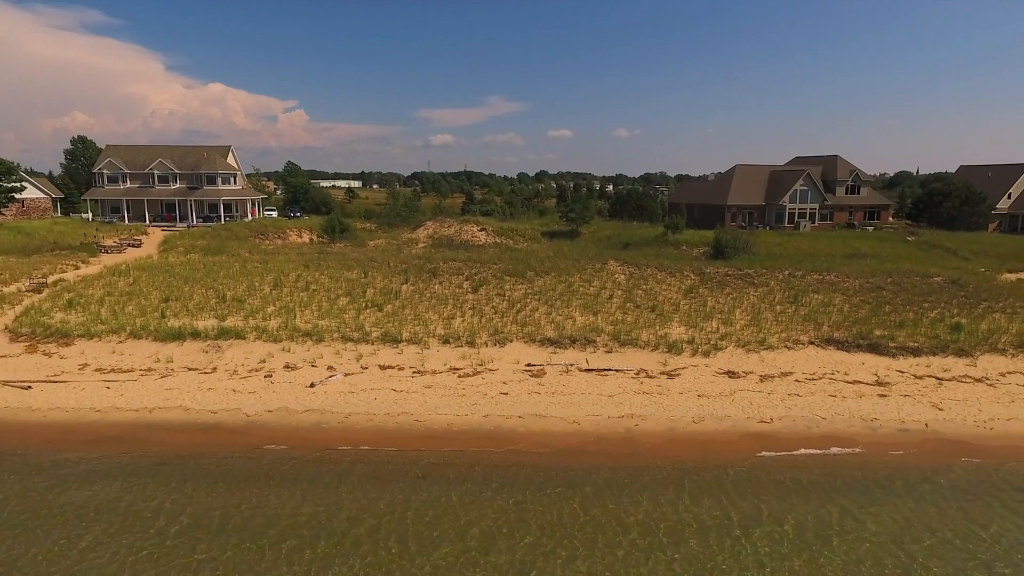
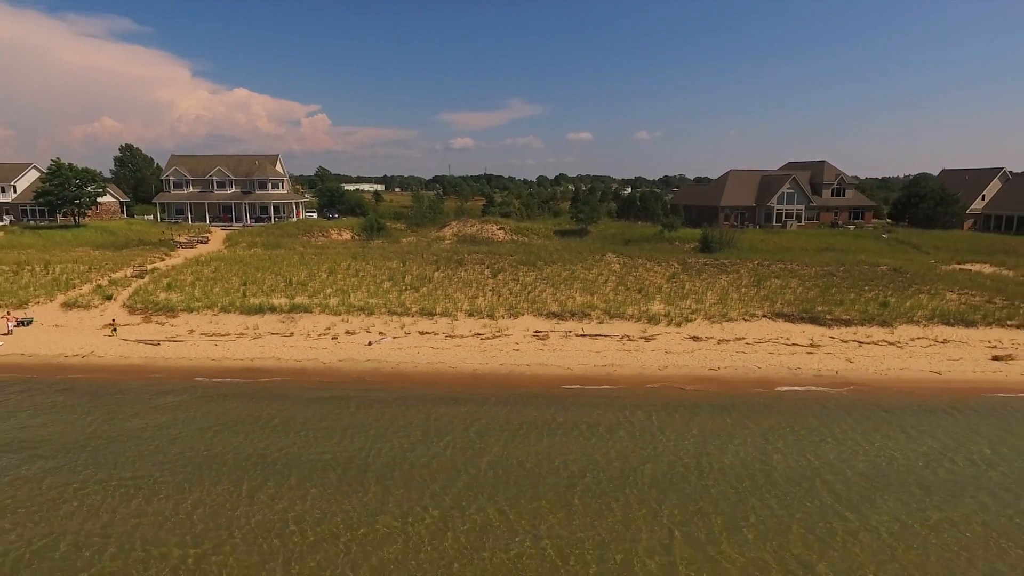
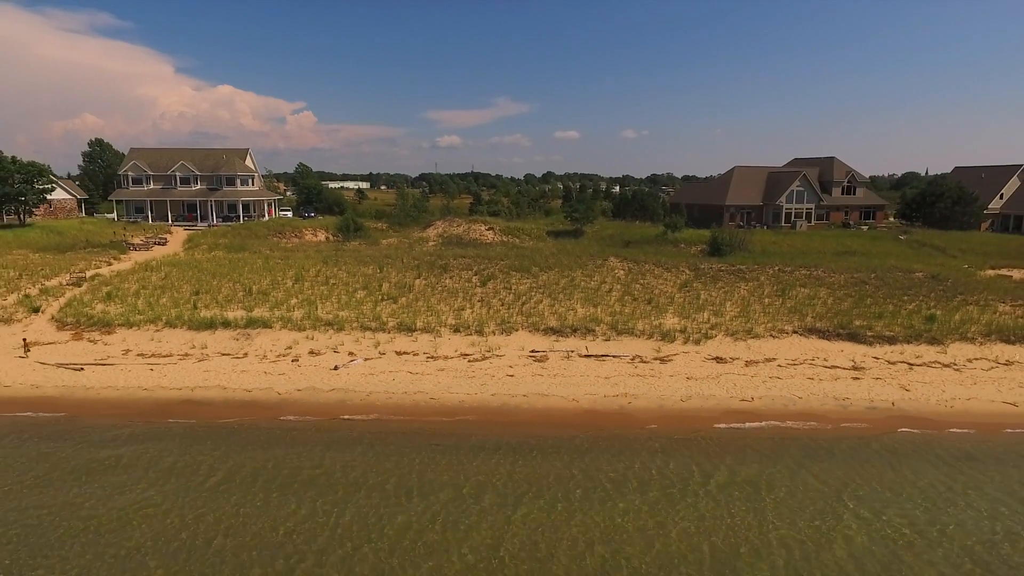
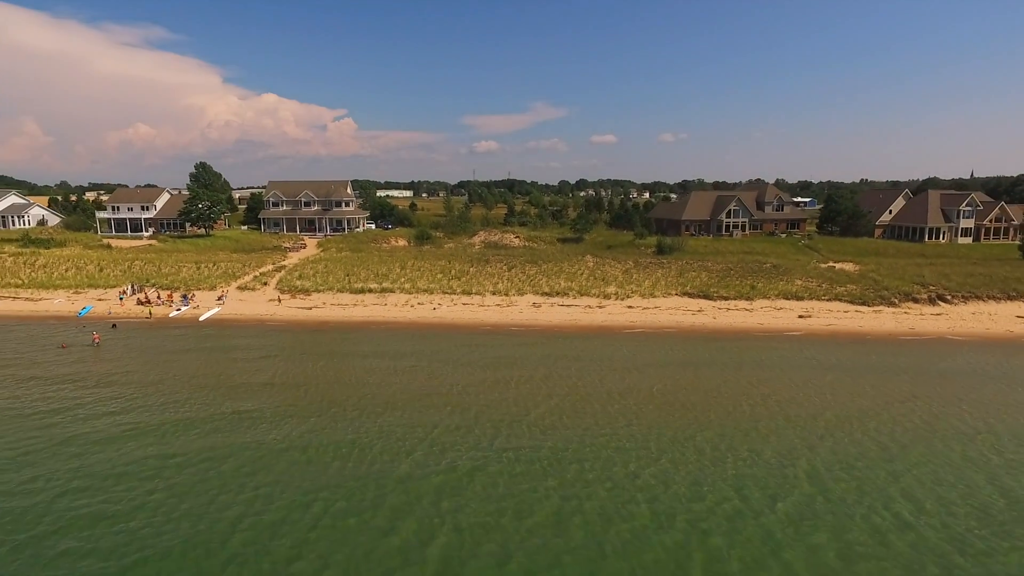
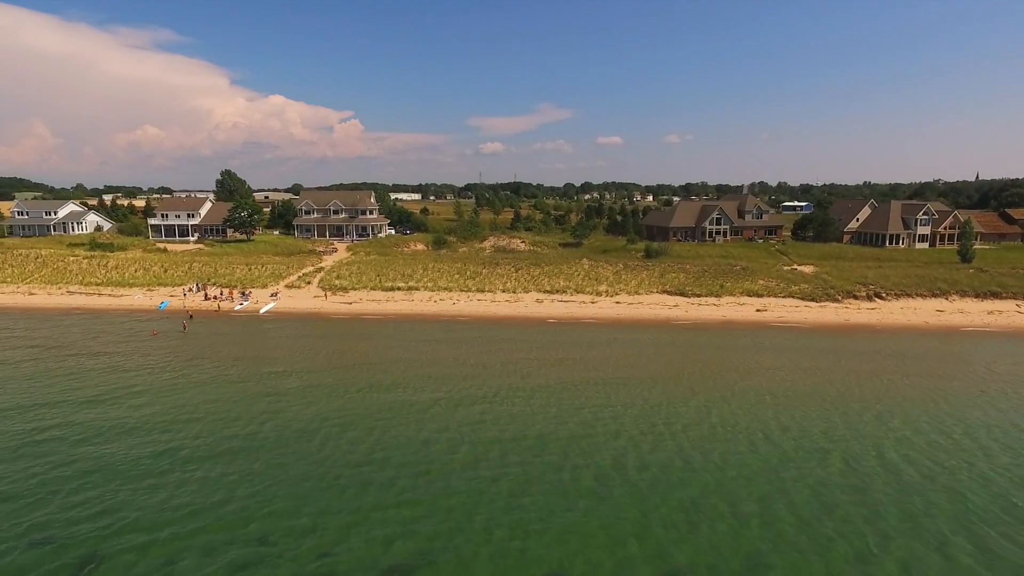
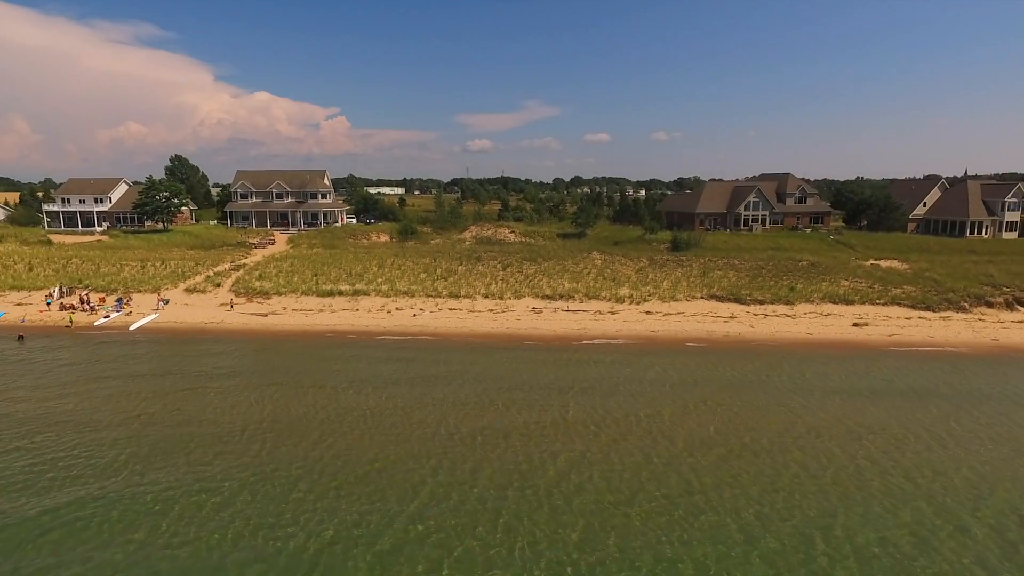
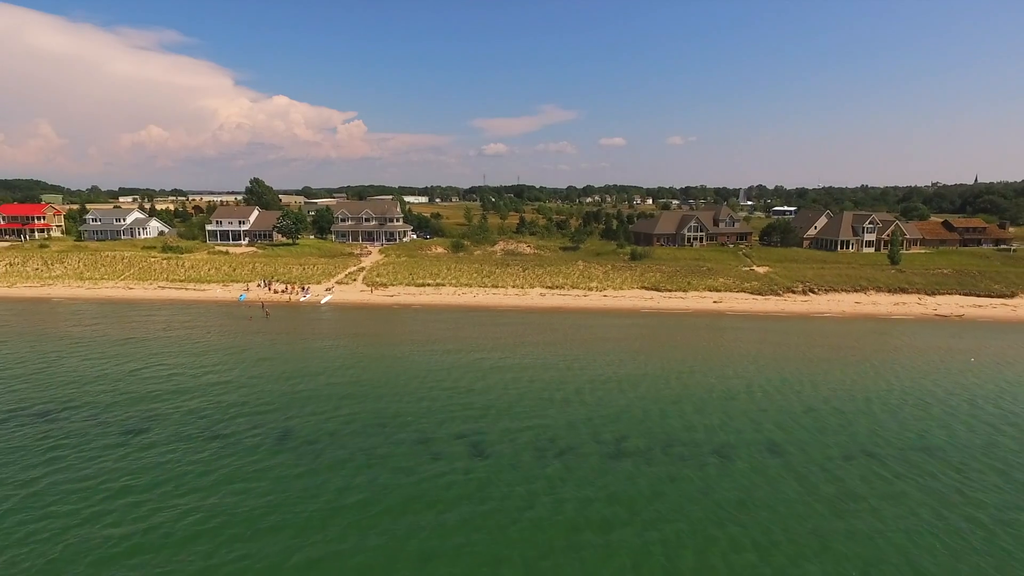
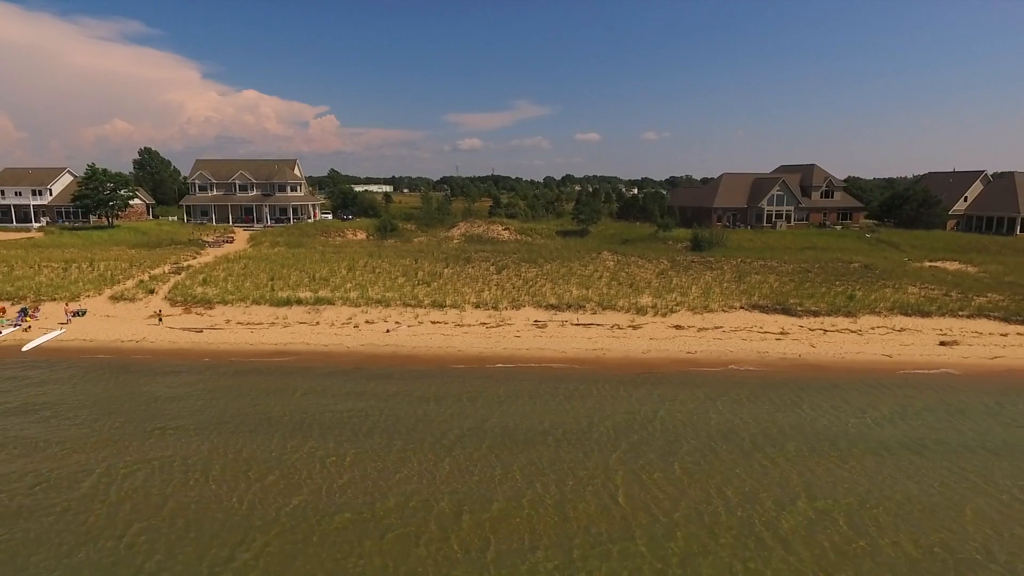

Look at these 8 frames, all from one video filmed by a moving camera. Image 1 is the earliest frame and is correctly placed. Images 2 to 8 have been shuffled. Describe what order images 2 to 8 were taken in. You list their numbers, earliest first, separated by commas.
3, 2, 8, 6, 4, 5, 7
